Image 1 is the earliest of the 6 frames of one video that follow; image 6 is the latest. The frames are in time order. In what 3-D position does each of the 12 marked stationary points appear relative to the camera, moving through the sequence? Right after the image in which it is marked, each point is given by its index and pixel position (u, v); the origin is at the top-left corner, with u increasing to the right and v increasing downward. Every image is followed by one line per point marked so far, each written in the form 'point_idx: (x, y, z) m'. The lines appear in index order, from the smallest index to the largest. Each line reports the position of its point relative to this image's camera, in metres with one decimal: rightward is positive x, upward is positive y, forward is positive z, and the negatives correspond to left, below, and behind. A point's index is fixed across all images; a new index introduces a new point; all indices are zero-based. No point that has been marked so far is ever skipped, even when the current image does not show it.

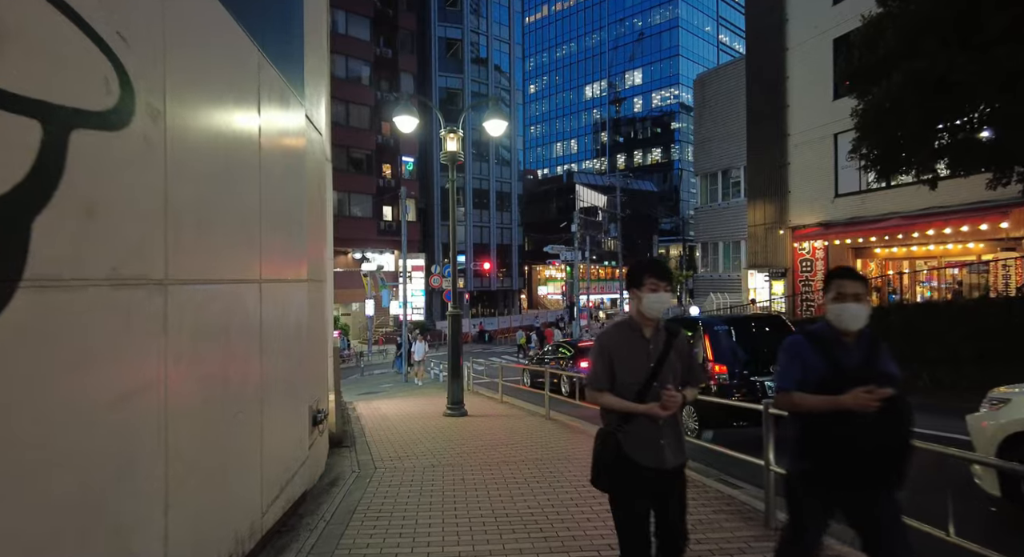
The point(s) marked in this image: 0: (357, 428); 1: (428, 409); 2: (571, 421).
0: (-2.6, -2.5, +10.3) m
1: (-1.8, -2.9, +13.4) m
2: (+1.0, -2.5, +10.6) m
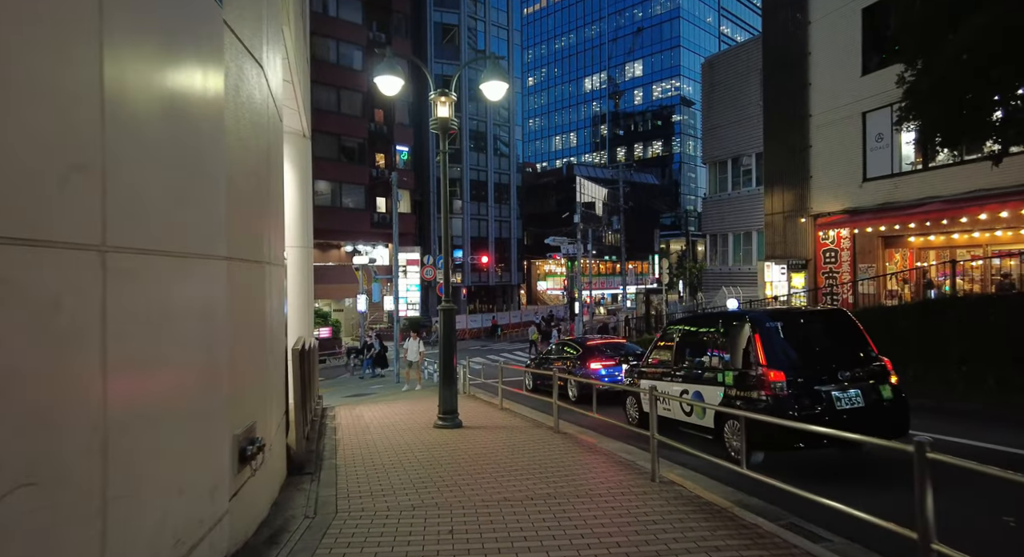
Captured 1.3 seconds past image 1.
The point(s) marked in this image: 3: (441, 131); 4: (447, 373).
0: (-2.6, -2.4, +8.6) m
1: (-1.7, -2.7, +11.8) m
2: (+1.1, -2.3, +9.0) m
3: (-1.2, +2.4, +10.1) m
4: (-1.1, -1.6, +10.2) m
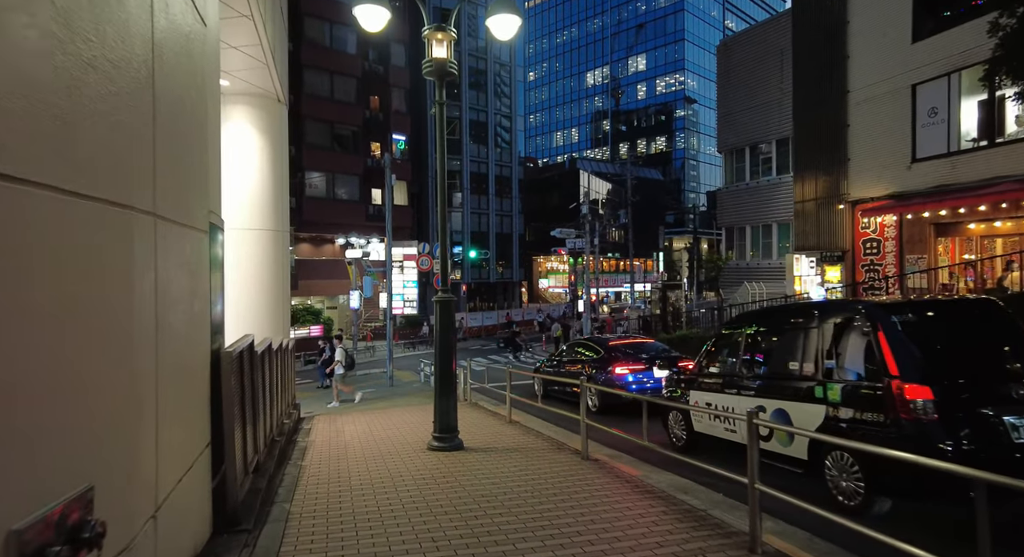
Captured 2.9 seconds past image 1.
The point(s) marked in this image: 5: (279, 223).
0: (-2.4, -2.2, +6.6) m
1: (-1.6, -2.5, +9.8) m
2: (+1.2, -2.1, +7.0) m
3: (-1.0, +2.6, +8.1) m
4: (-0.9, -1.4, +8.2) m
5: (-4.8, +1.2, +12.5) m
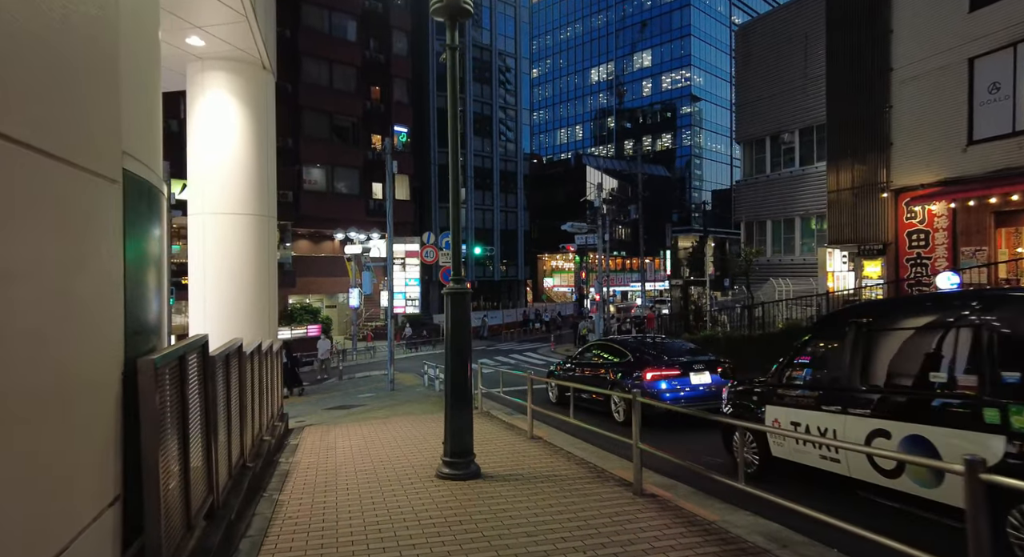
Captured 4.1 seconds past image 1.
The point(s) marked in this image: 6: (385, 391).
0: (-2.1, -2.0, +5.1) m
1: (-1.2, -2.3, +8.2) m
2: (+1.5, -2.0, +5.4) m
3: (-0.7, +2.8, +6.6) m
4: (-0.6, -1.3, +6.6) m
5: (-4.5, +1.3, +11.0) m
6: (-4.0, -3.5, +19.2) m
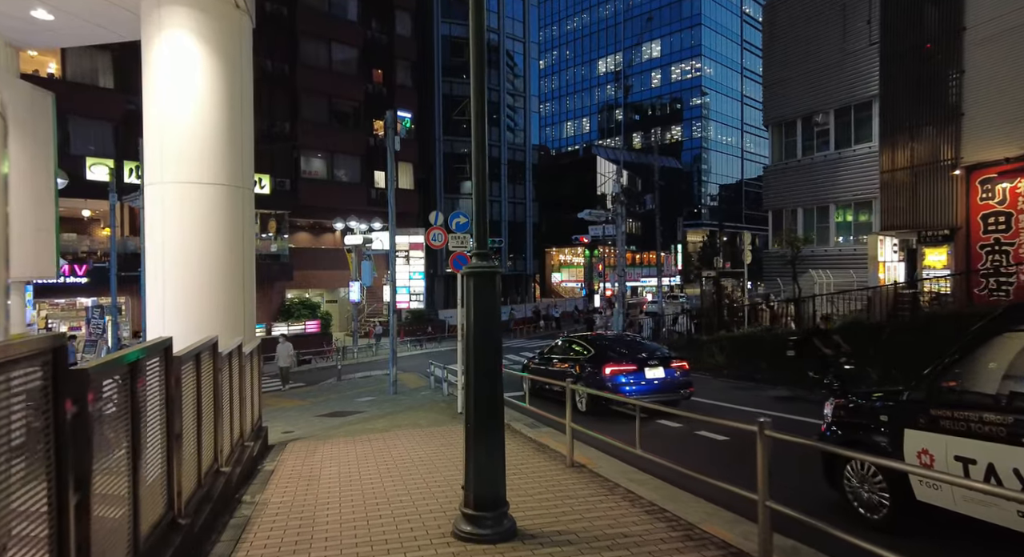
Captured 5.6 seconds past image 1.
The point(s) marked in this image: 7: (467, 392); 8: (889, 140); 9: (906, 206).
0: (-1.7, -1.8, +3.1) m
1: (-0.9, -2.1, +6.3) m
2: (+1.9, -1.8, +3.5) m
3: (-0.3, +3.0, +4.6) m
4: (-0.2, -1.1, +4.7) m
5: (-4.1, +1.5, +9.0) m
6: (-3.5, -3.3, +17.3) m
7: (-0.4, -0.9, +4.7) m
8: (+10.5, +3.9, +17.2) m
9: (+10.8, +2.0, +16.8) m
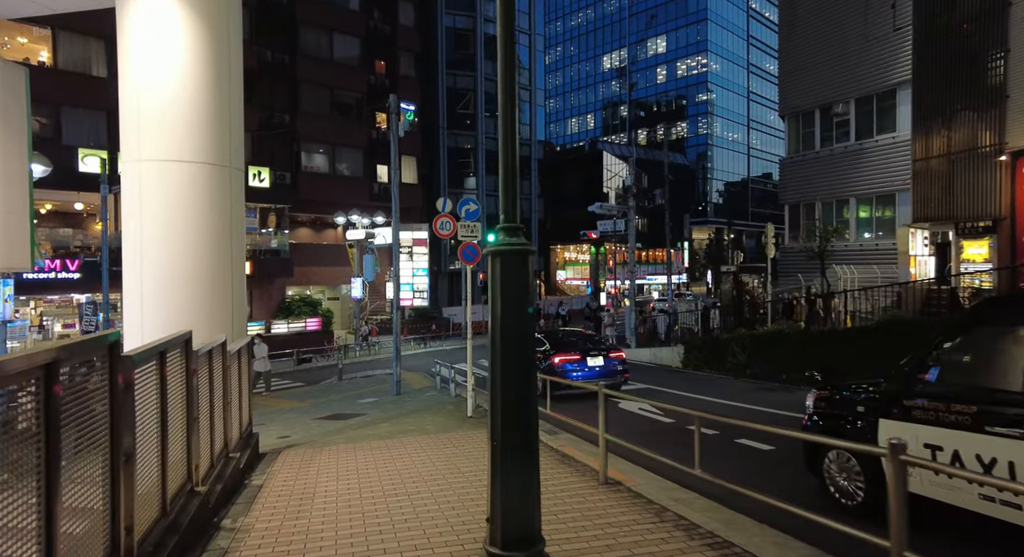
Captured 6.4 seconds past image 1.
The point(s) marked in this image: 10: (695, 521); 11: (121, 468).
0: (-1.5, -1.7, +2.2) m
1: (-0.6, -2.0, +5.3) m
2: (+2.1, -1.6, +2.5) m
3: (-0.1, +3.1, +3.6) m
4: (0.0, -0.9, +3.7) m
5: (-3.8, +1.7, +8.1) m
6: (-3.2, -3.1, +16.4) m
7: (-0.1, -0.8, +3.8) m
8: (+10.8, +4.0, +16.2) m
9: (+11.1, +2.1, +15.8) m
10: (+1.4, -1.8, +4.8) m
11: (-2.2, -1.1, +3.5) m
